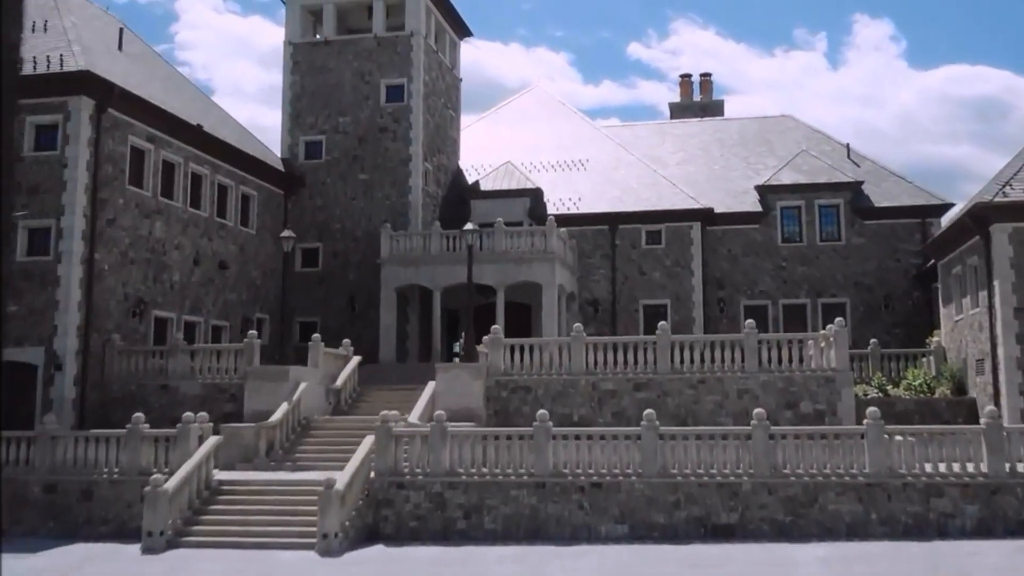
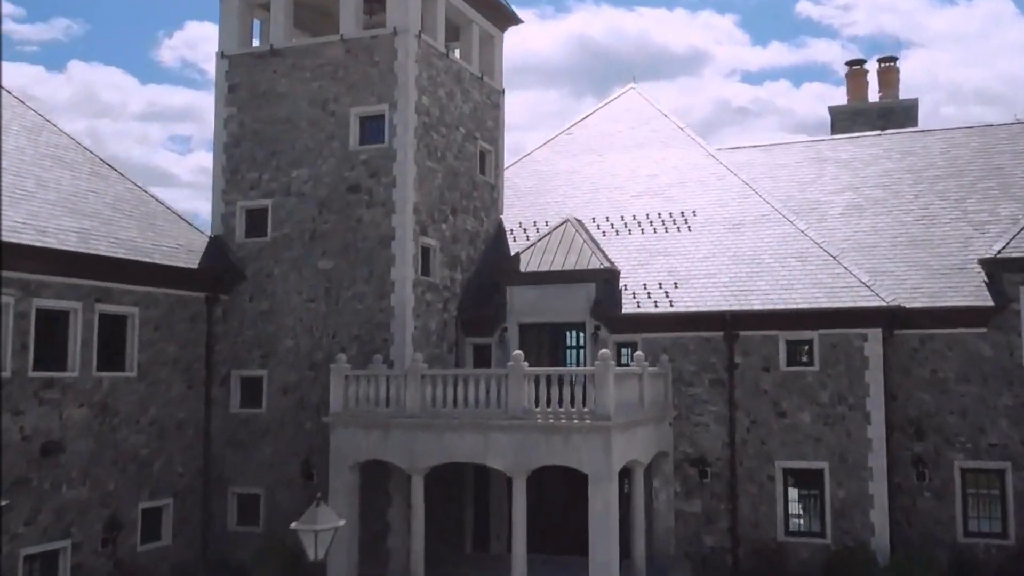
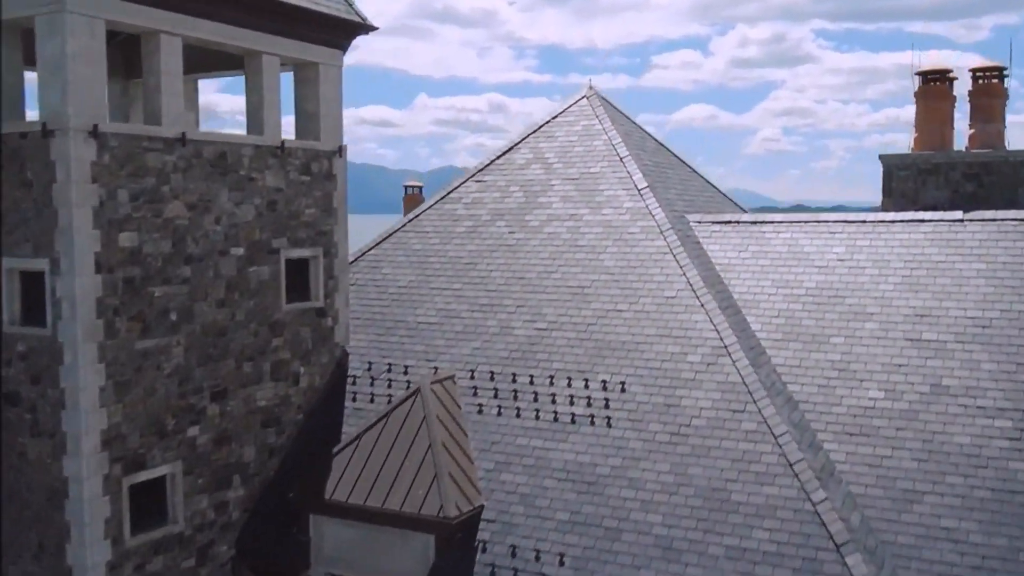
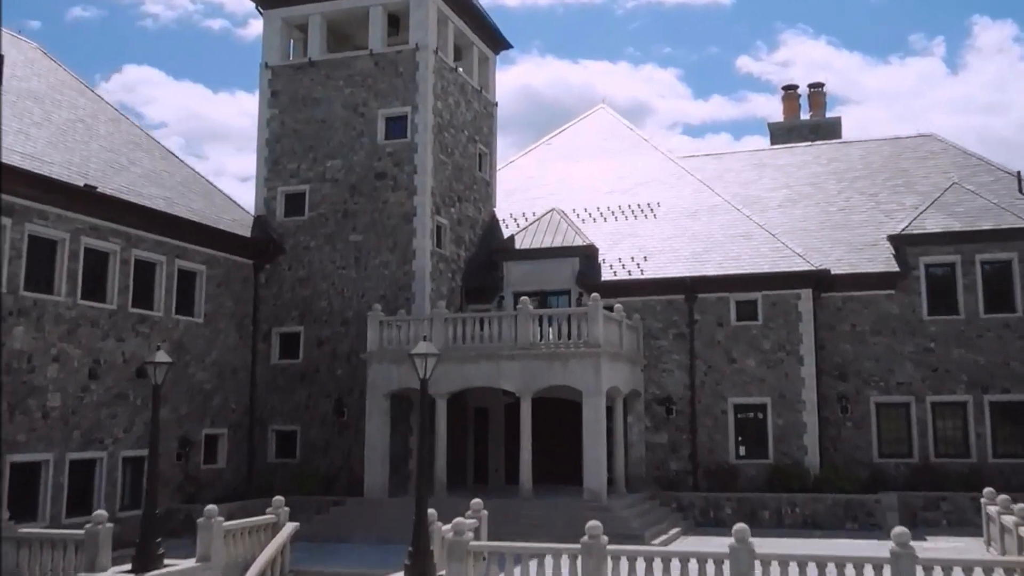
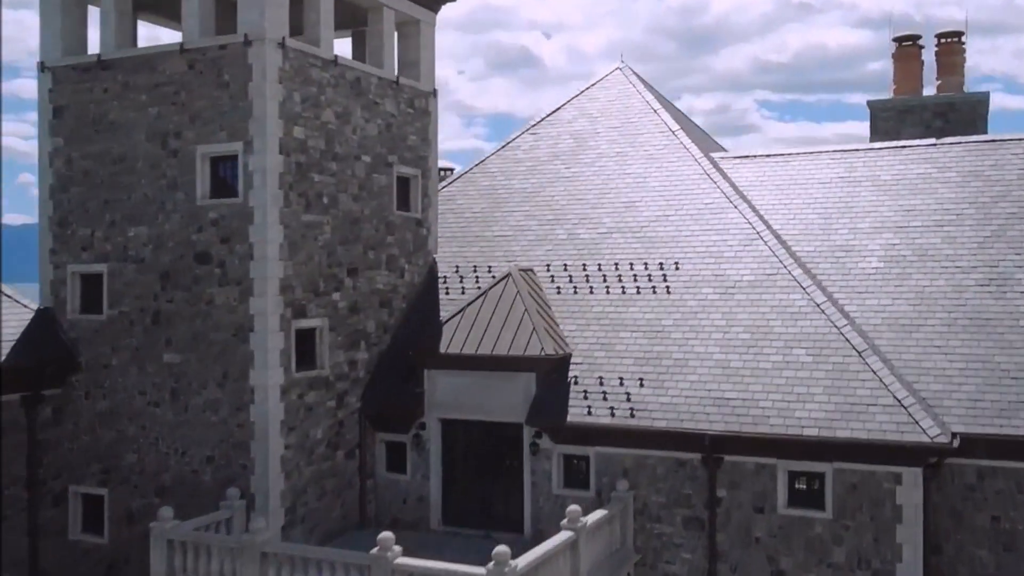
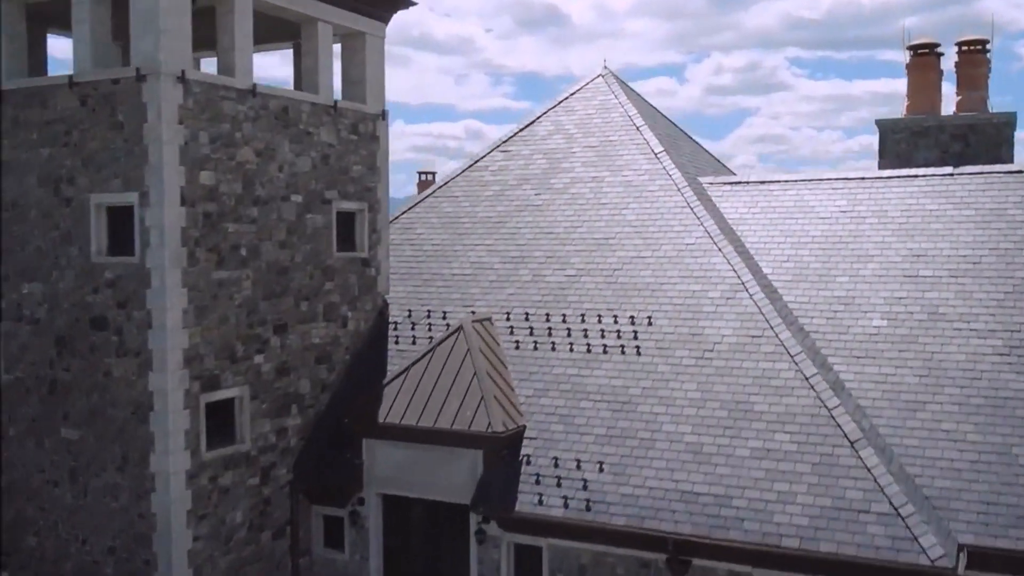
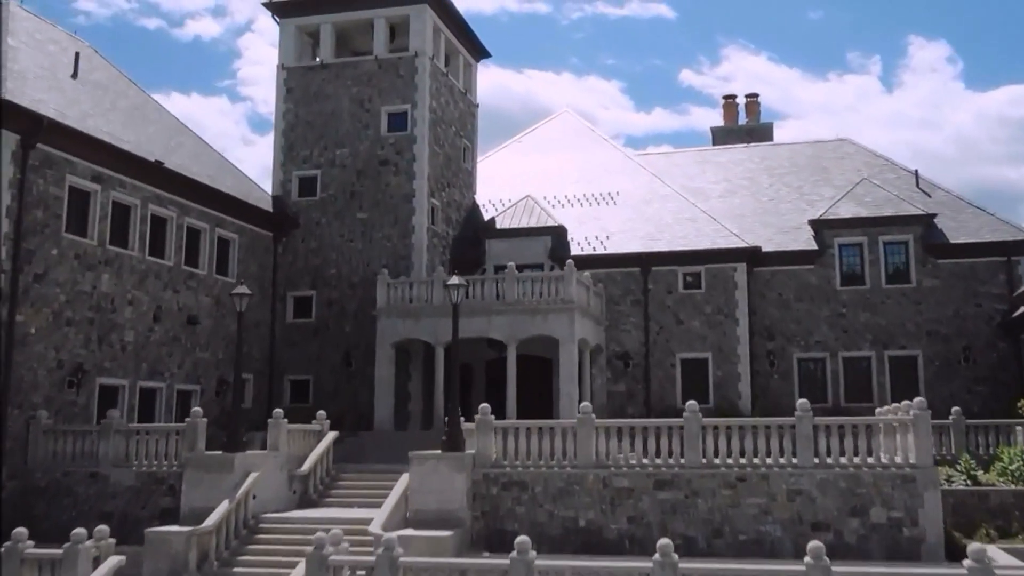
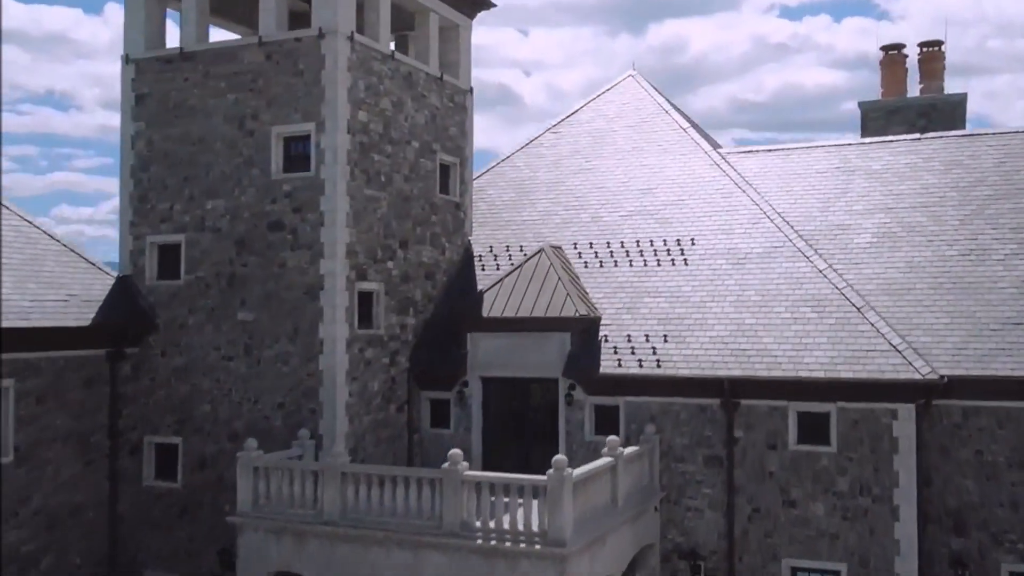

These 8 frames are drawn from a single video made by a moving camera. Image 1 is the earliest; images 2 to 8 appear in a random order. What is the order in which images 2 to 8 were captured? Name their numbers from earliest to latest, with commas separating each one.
7, 4, 2, 8, 5, 6, 3
